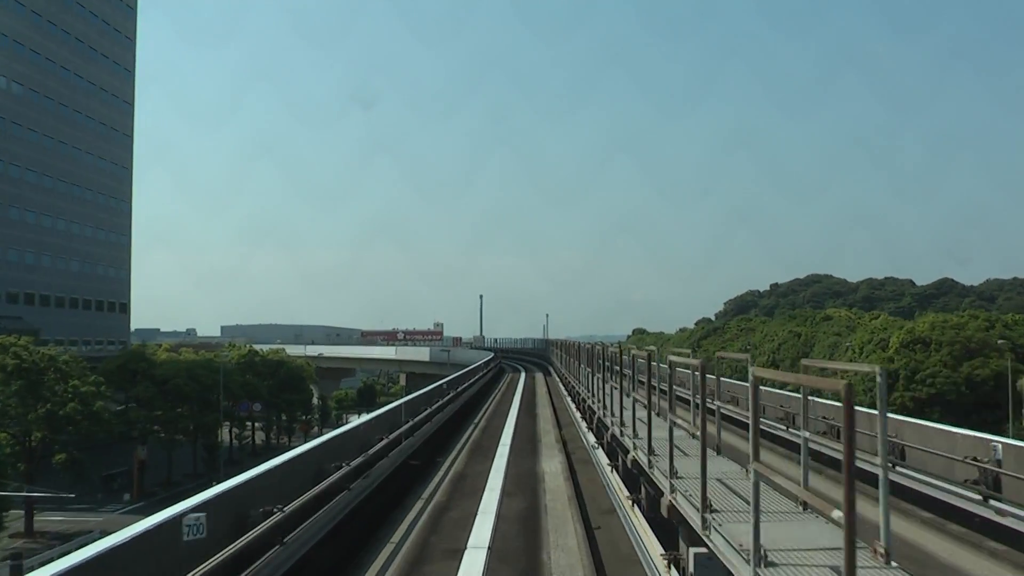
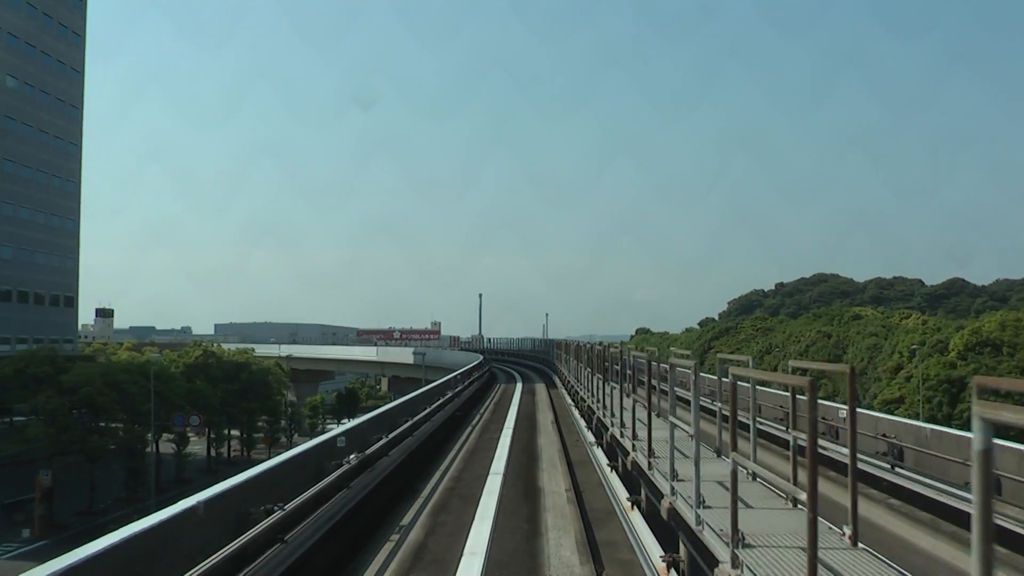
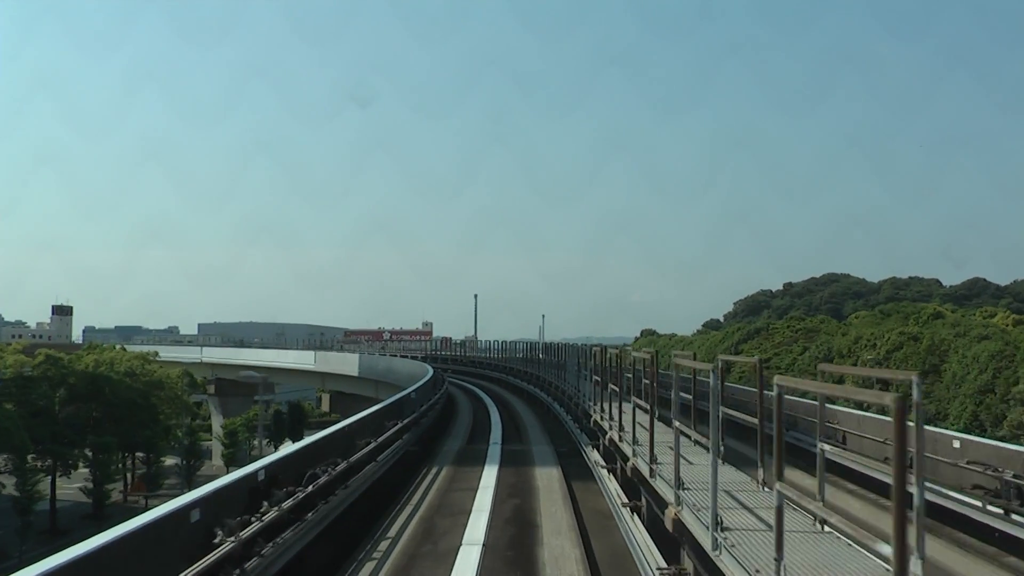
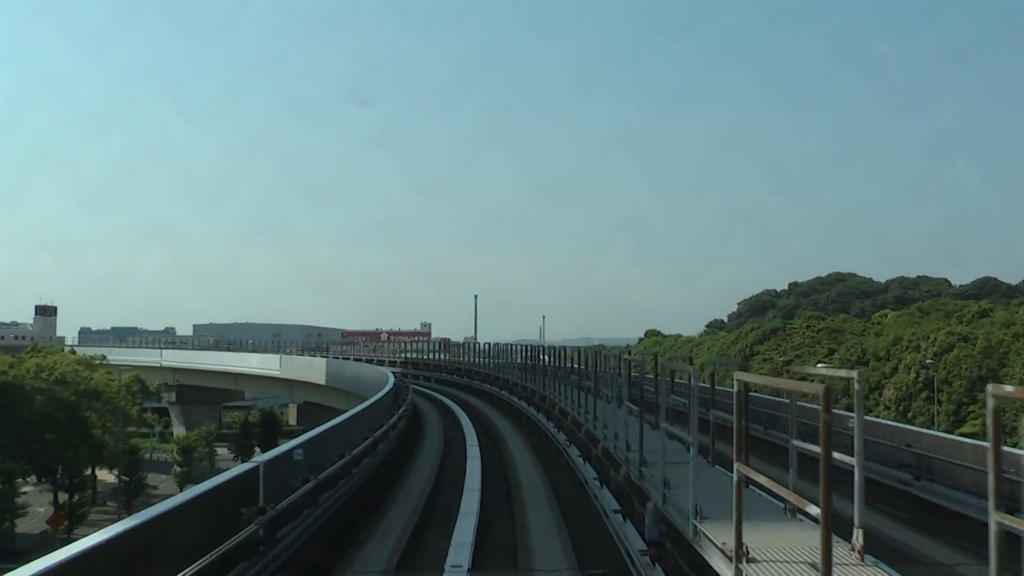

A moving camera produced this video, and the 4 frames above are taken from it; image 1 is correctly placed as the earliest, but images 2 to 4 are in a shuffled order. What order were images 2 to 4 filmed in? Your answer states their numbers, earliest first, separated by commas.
2, 3, 4
